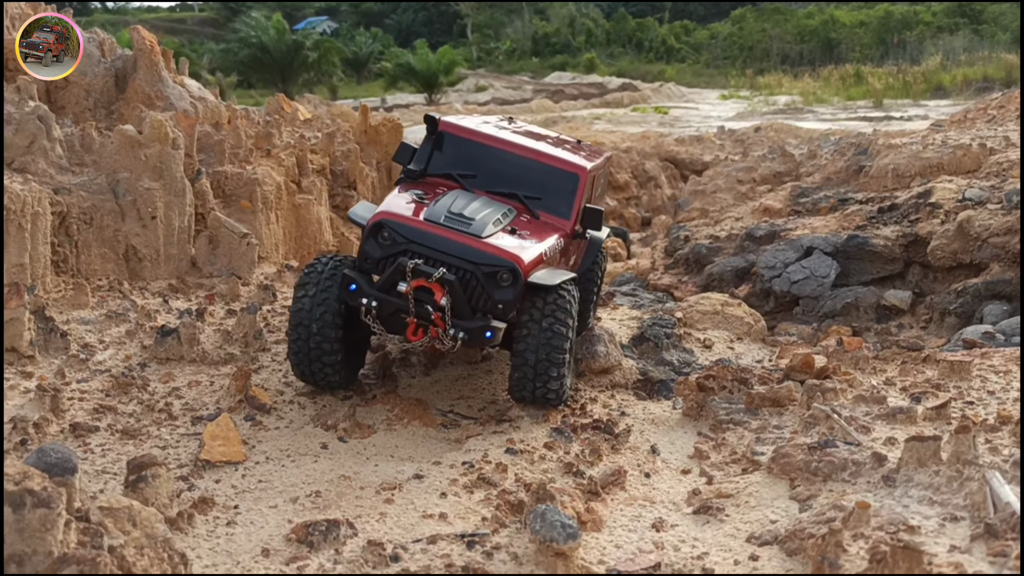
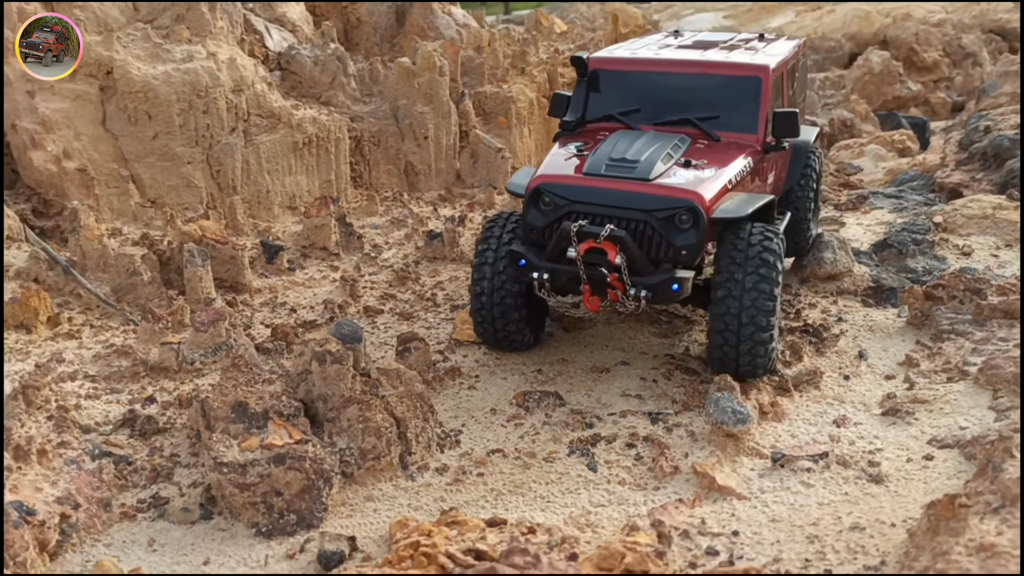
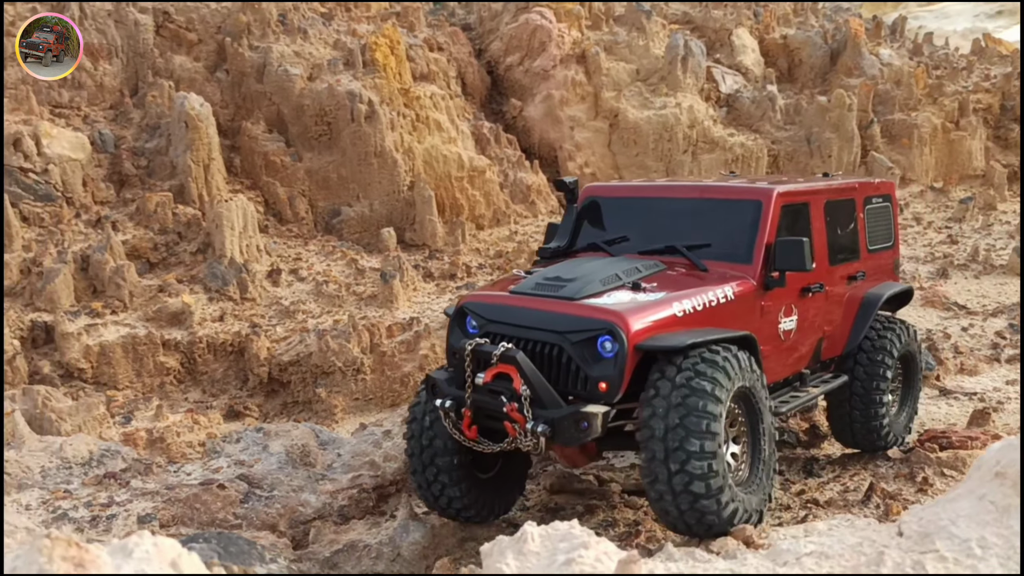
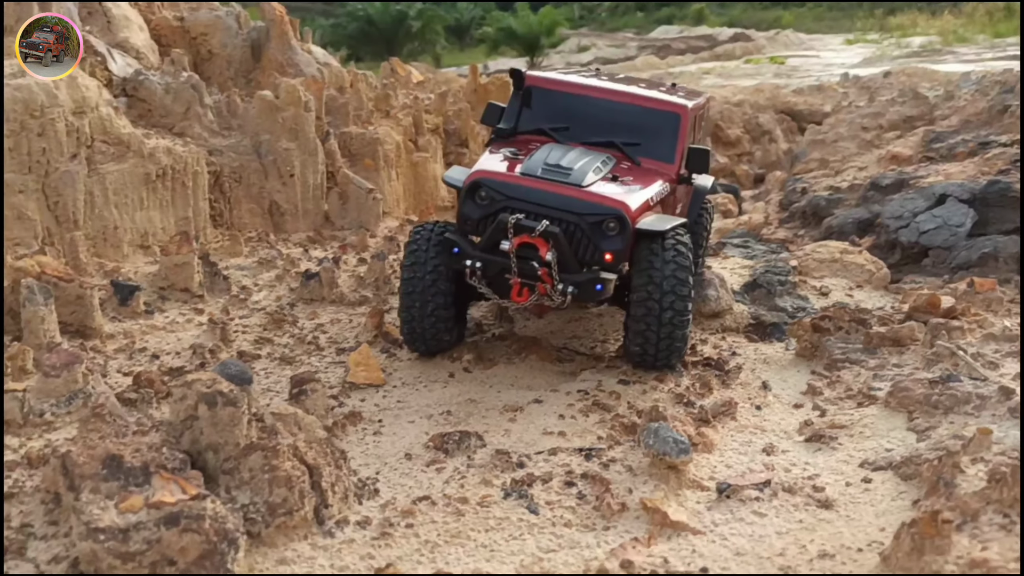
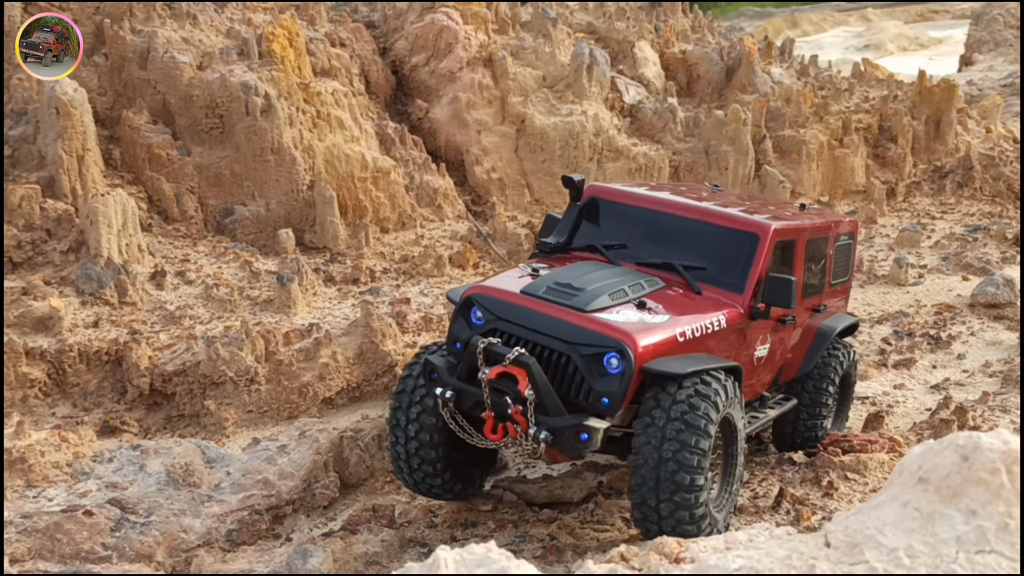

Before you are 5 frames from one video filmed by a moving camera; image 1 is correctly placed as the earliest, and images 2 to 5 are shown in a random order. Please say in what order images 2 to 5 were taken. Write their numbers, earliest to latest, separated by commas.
4, 2, 5, 3
